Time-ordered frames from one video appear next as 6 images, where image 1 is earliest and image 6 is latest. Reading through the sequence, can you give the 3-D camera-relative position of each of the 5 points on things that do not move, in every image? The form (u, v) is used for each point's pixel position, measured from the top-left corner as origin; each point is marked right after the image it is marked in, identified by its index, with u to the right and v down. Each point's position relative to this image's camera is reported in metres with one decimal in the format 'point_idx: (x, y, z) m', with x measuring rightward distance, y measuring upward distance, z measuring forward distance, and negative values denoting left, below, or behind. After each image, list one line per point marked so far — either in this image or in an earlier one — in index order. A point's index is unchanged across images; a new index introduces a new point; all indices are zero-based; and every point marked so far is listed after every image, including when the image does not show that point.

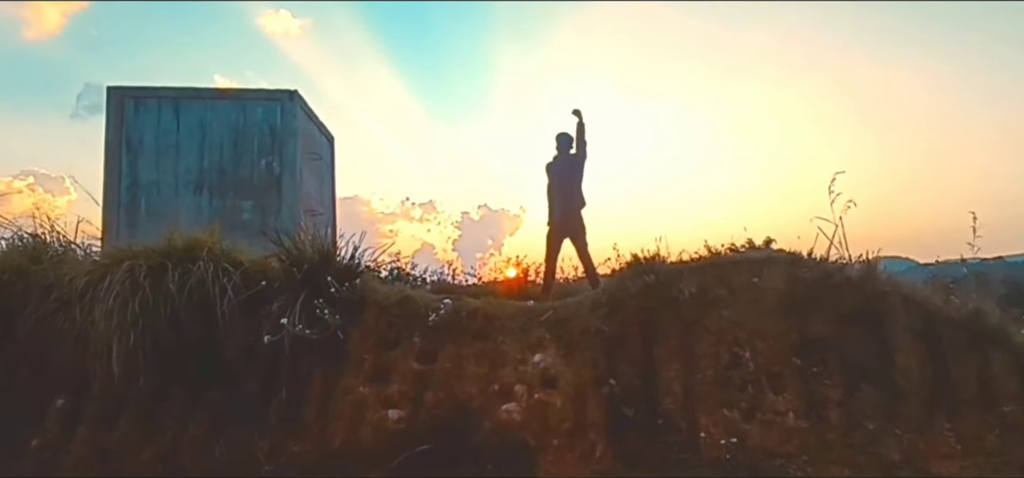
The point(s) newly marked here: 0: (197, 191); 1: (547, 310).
0: (-6.8, +1.1, +9.3) m
1: (+0.6, -1.2, +6.9) m
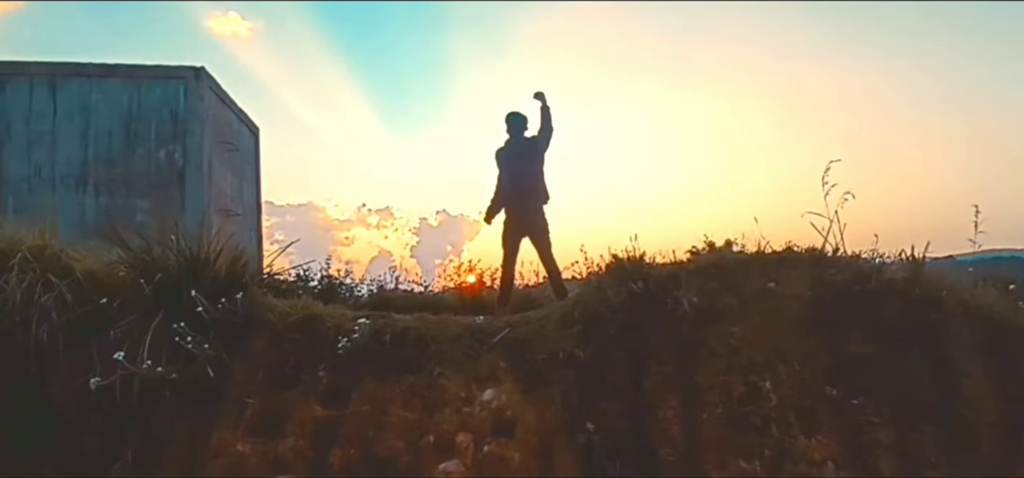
0: (-7.6, +0.9, +7.5) m
1: (-0.1, -1.1, +5.2) m
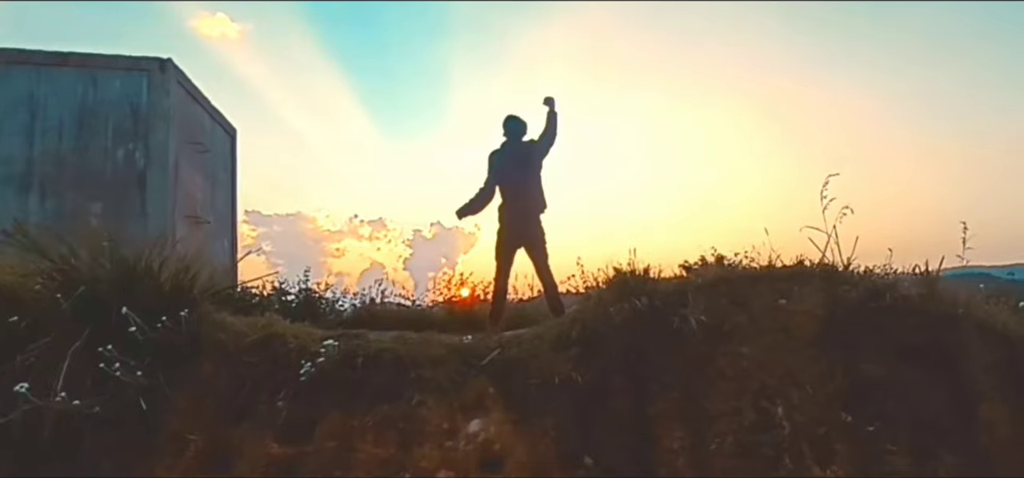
0: (-7.8, +0.8, +6.8) m
1: (-0.2, -1.2, +4.7) m
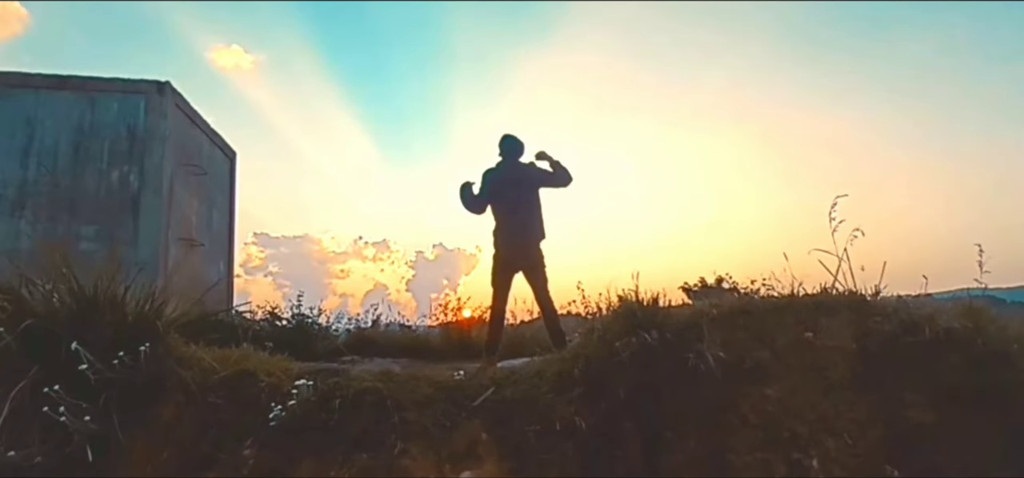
0: (-7.8, +0.5, +6.5) m
1: (-0.2, -1.5, +4.2) m
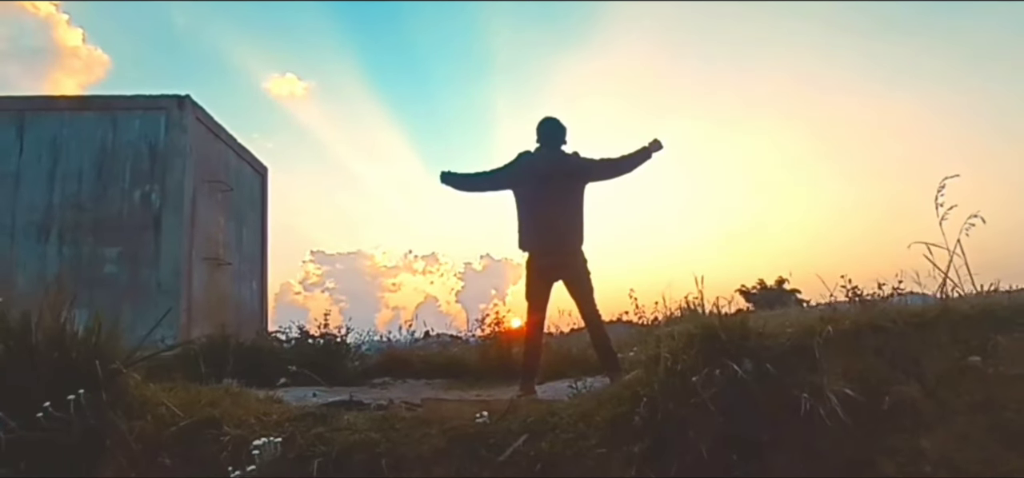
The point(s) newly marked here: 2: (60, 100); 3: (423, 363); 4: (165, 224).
0: (-7.2, +0.1, +6.5) m
1: (+0.1, -1.5, +3.3) m
2: (-7.2, +2.2, +6.8) m
3: (-1.5, -2.2, +7.6) m
4: (-5.4, +0.3, +6.5) m
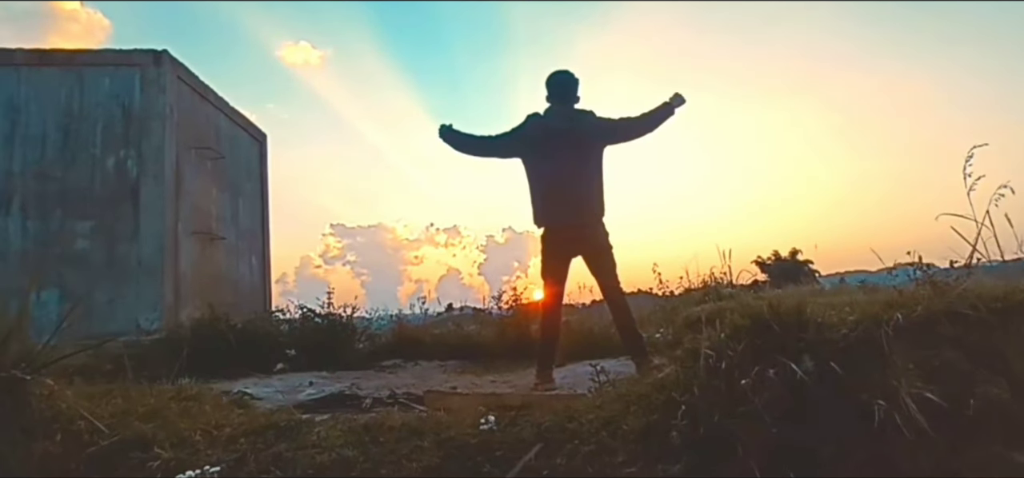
0: (-7.1, +0.4, +6.1) m
1: (+0.1, -1.3, +2.7) m
2: (-7.0, +2.5, +6.3) m
3: (-1.3, -1.7, +7.1) m
4: (-5.2, +0.6, +6.0) m
